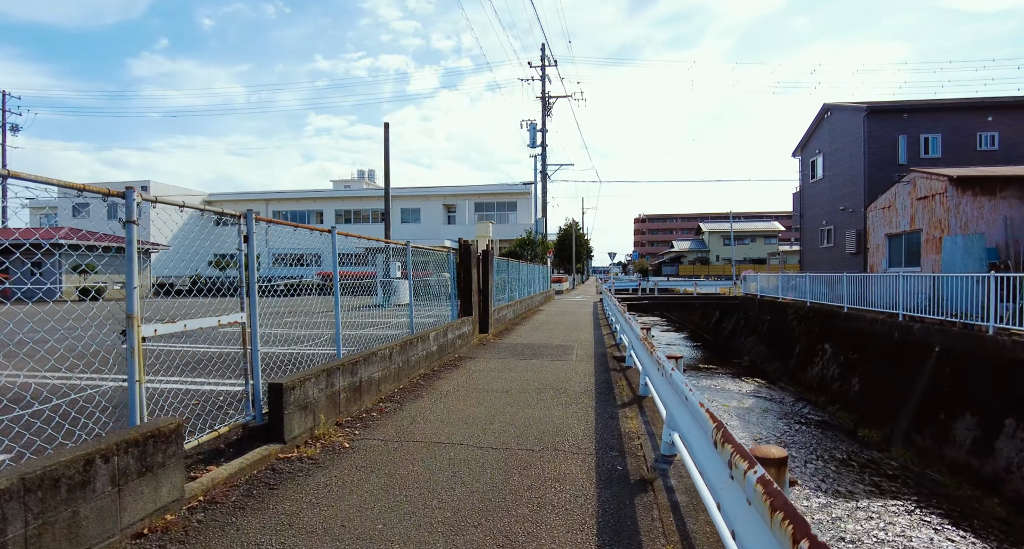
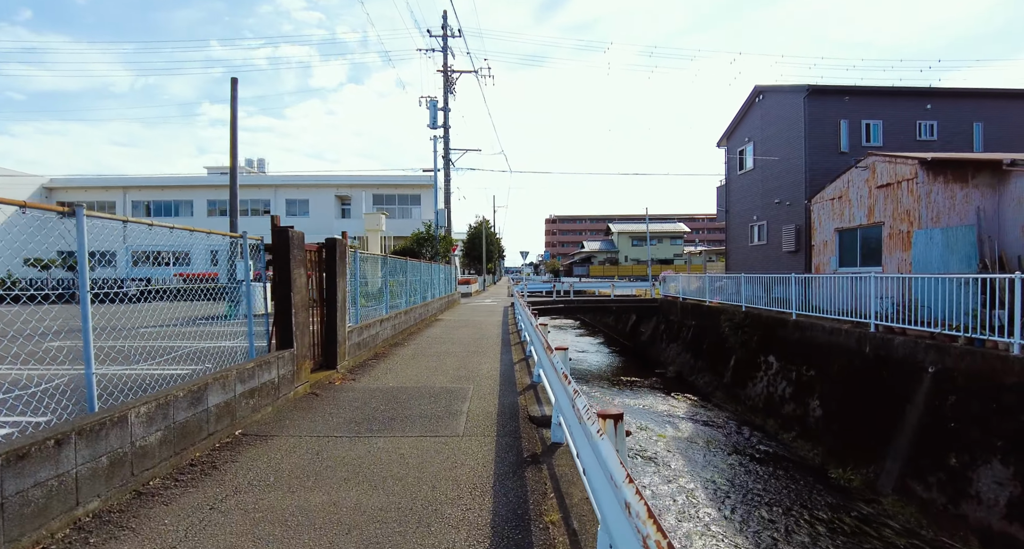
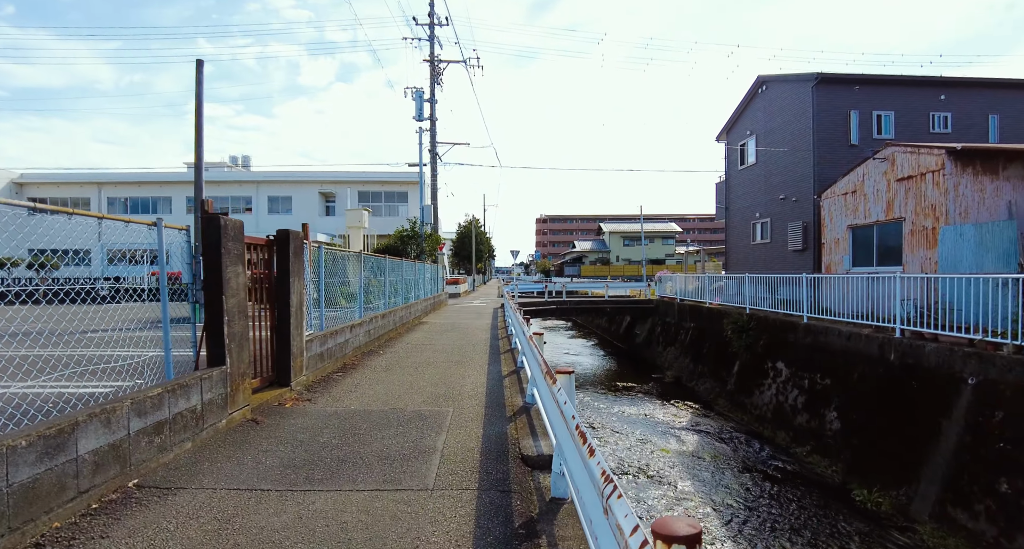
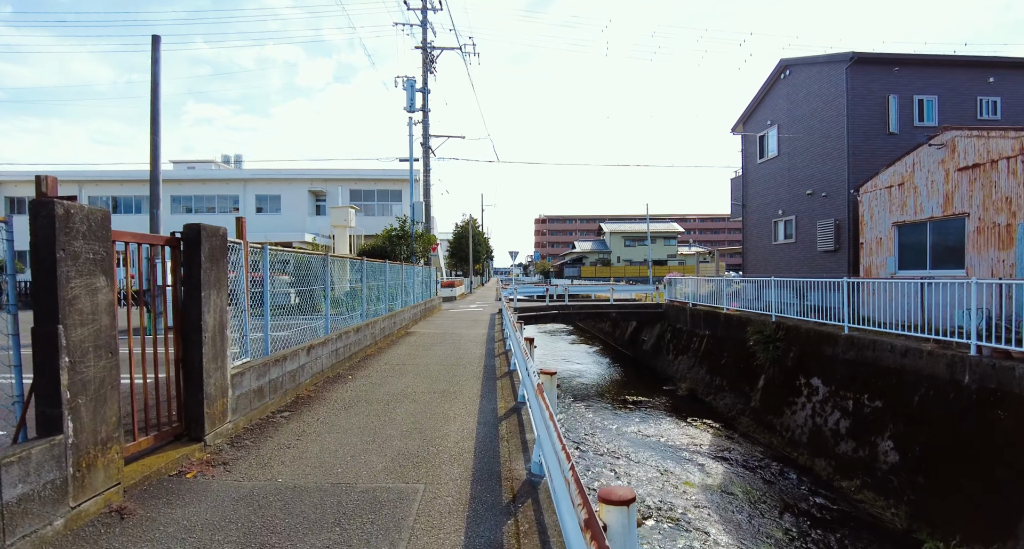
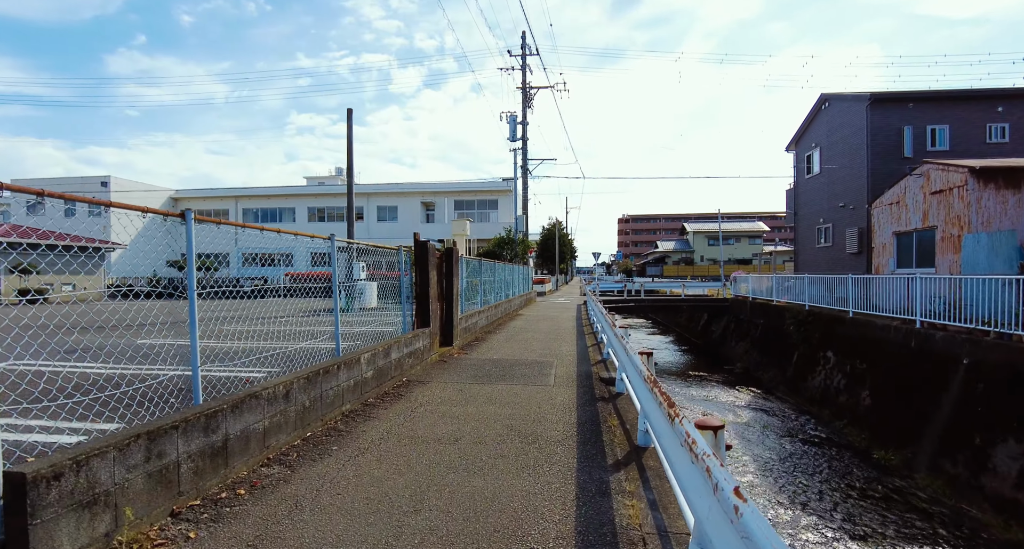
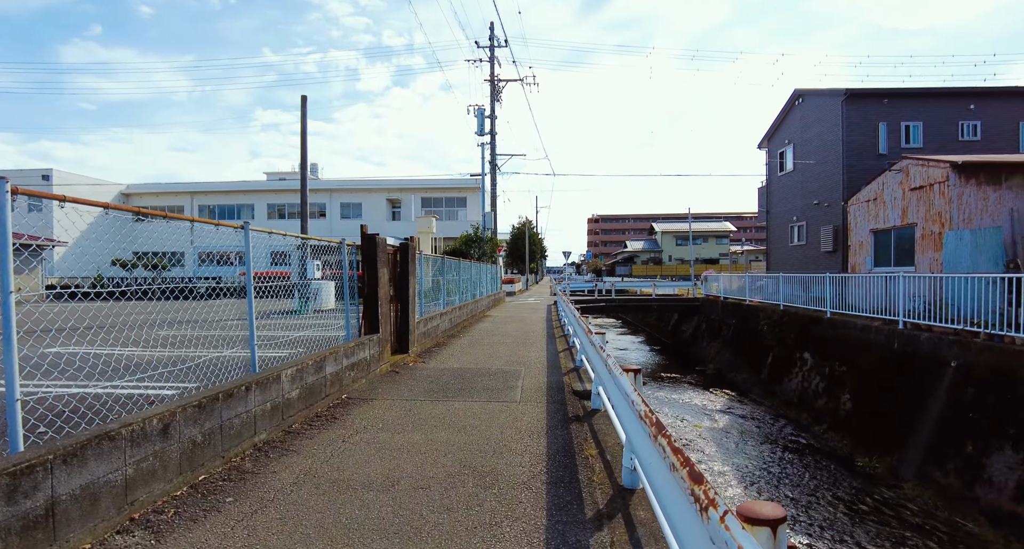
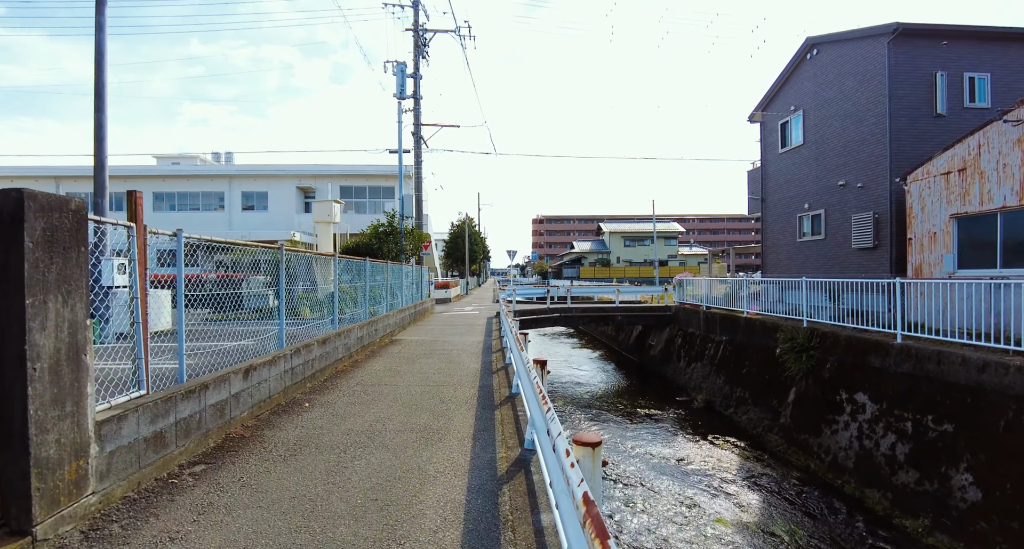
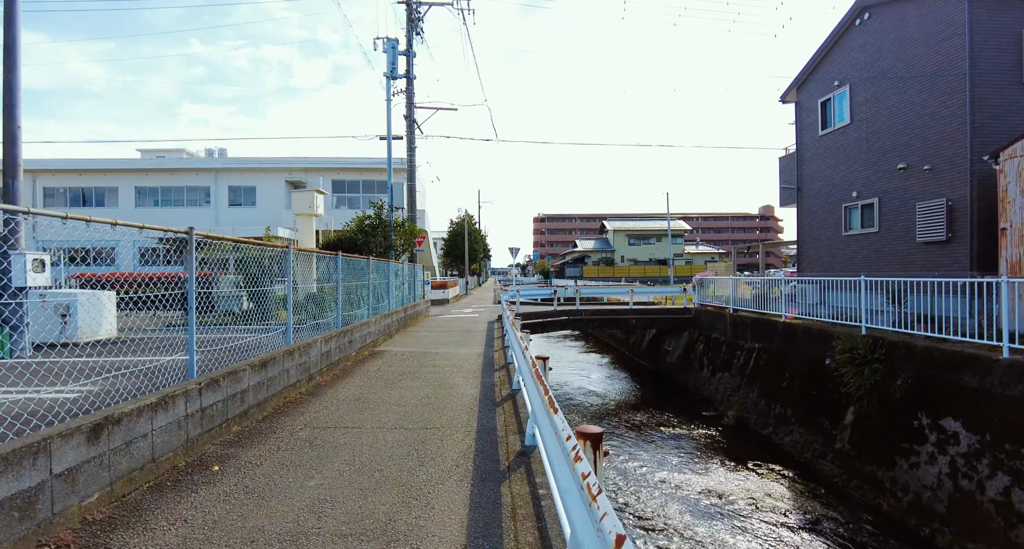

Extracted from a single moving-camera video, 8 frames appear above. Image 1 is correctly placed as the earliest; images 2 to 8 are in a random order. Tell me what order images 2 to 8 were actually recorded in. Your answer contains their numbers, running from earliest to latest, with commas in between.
5, 6, 2, 3, 4, 7, 8
